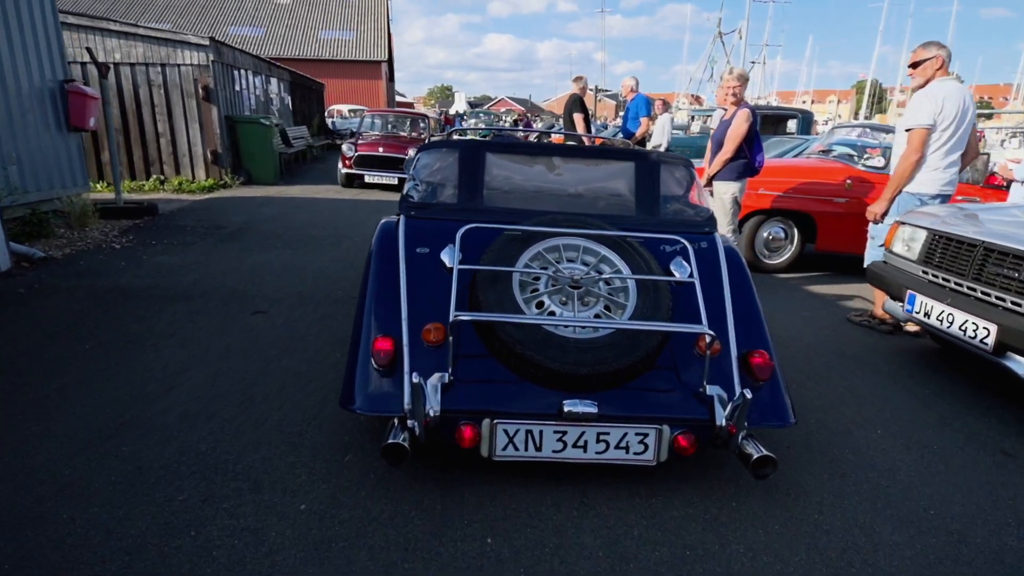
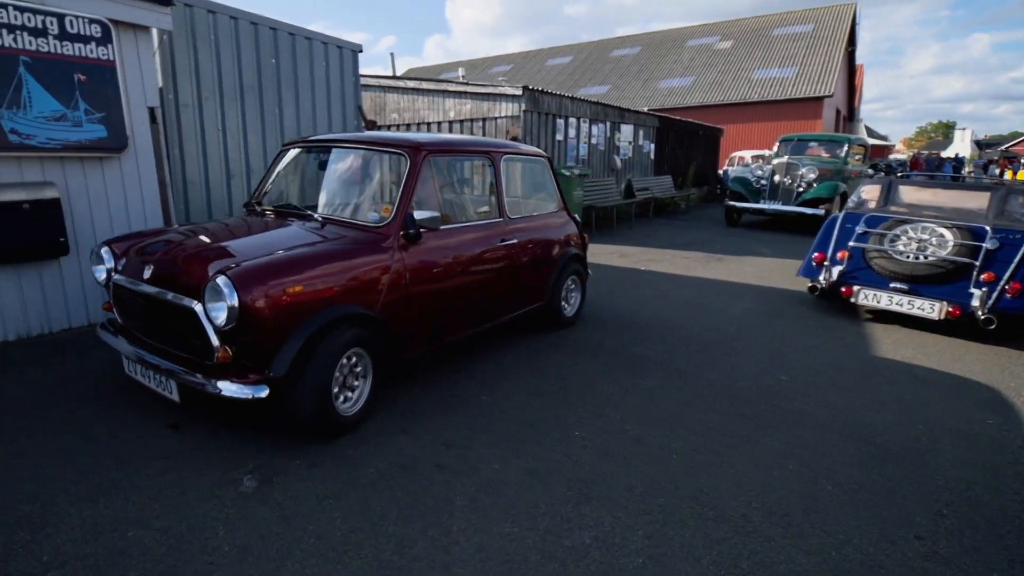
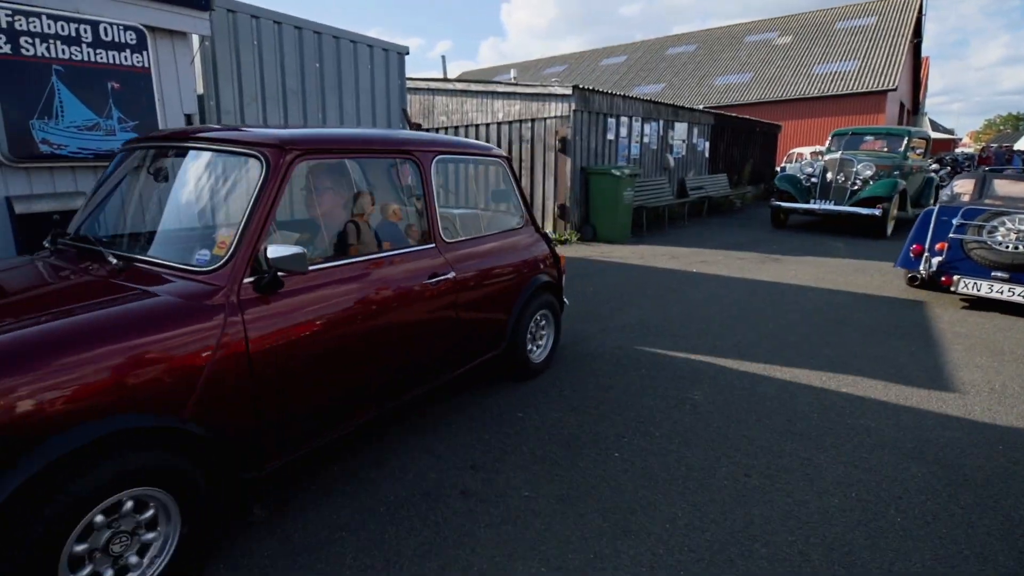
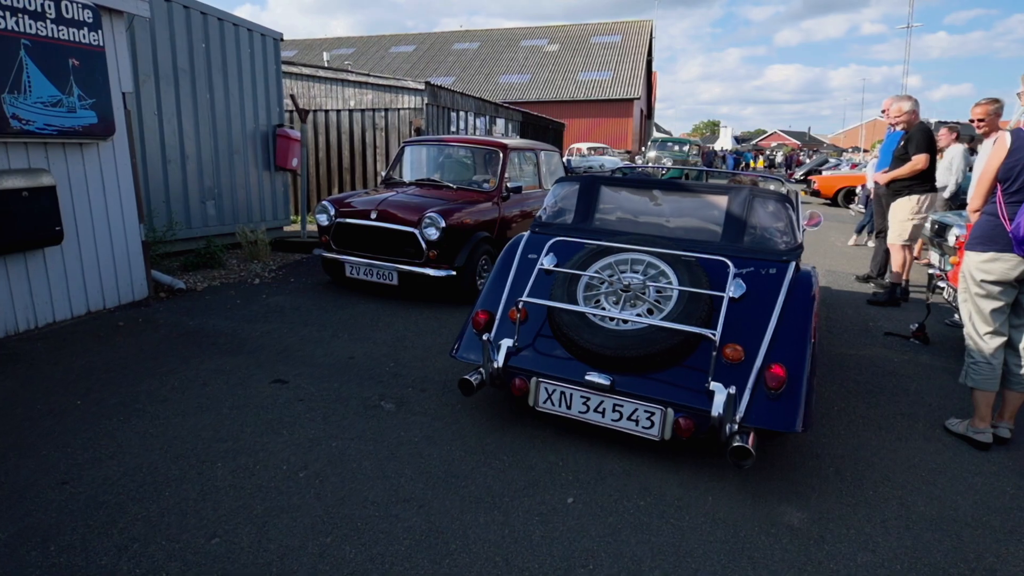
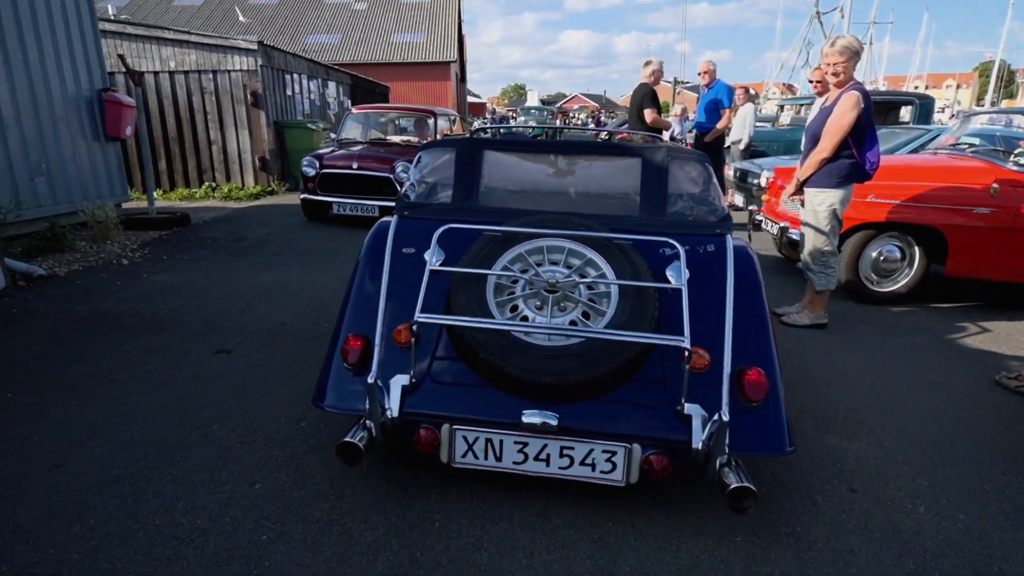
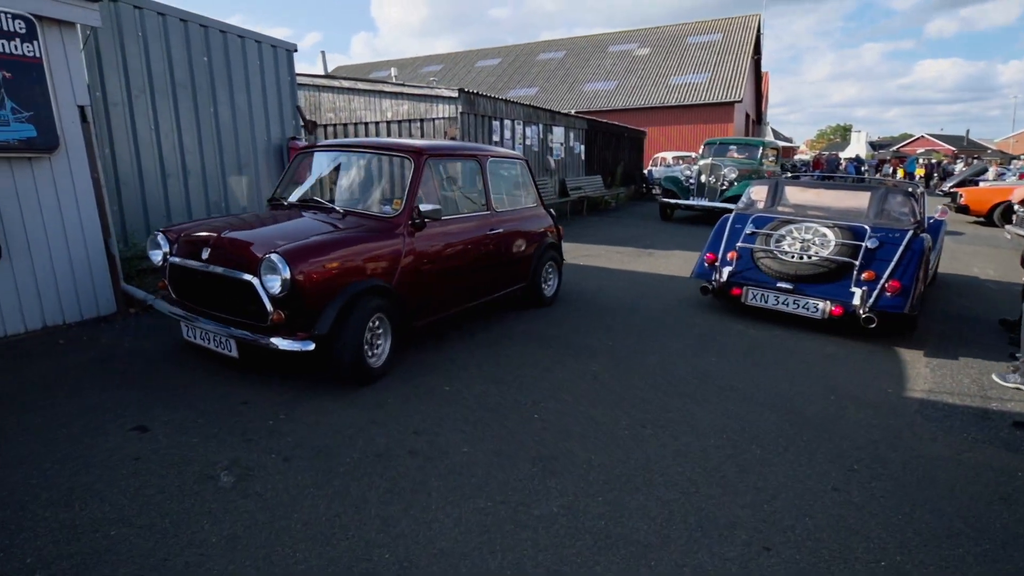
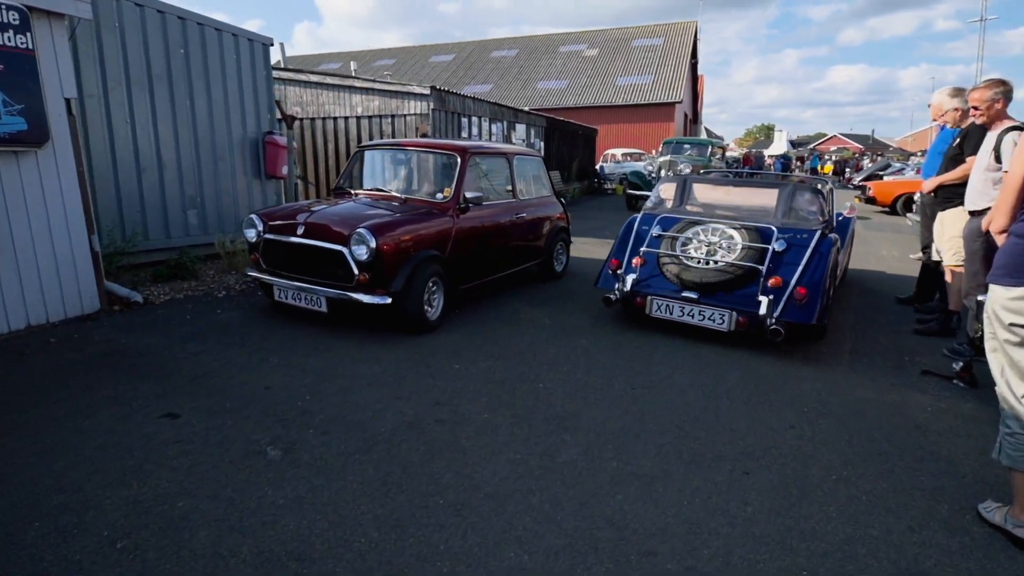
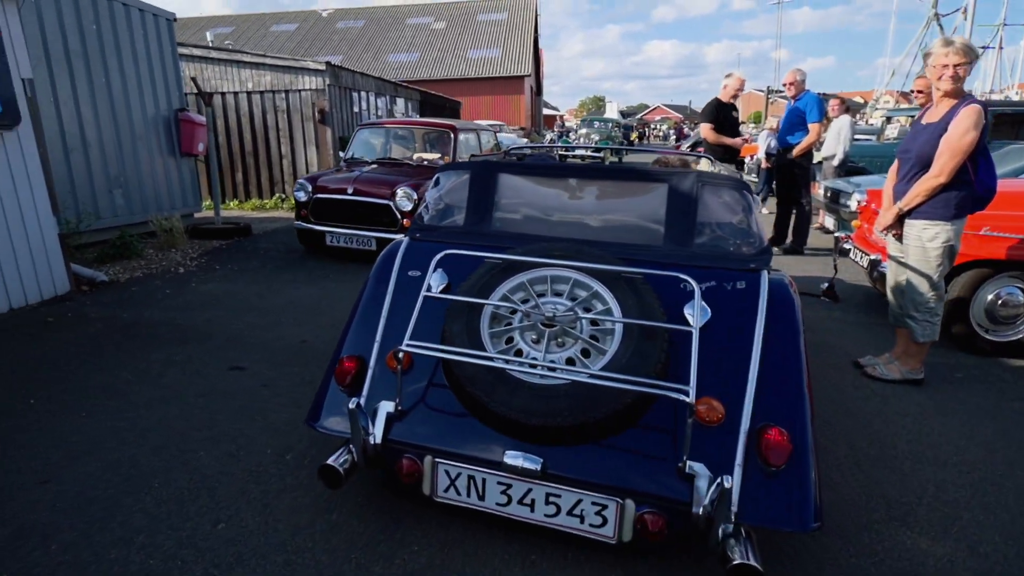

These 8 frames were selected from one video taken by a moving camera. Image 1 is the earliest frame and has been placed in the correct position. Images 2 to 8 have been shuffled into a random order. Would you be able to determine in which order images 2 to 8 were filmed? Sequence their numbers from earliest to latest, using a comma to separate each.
5, 8, 4, 7, 6, 2, 3
